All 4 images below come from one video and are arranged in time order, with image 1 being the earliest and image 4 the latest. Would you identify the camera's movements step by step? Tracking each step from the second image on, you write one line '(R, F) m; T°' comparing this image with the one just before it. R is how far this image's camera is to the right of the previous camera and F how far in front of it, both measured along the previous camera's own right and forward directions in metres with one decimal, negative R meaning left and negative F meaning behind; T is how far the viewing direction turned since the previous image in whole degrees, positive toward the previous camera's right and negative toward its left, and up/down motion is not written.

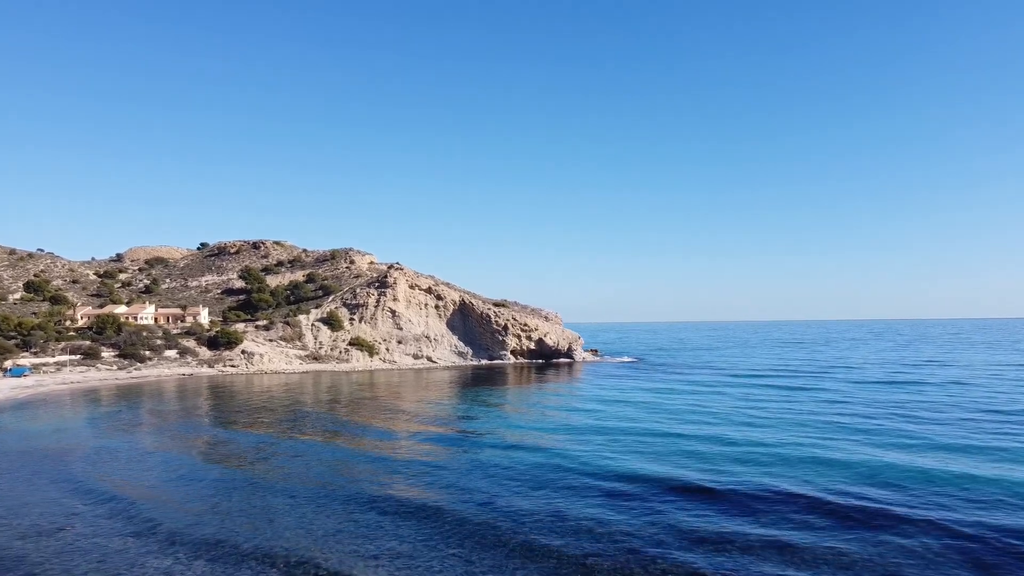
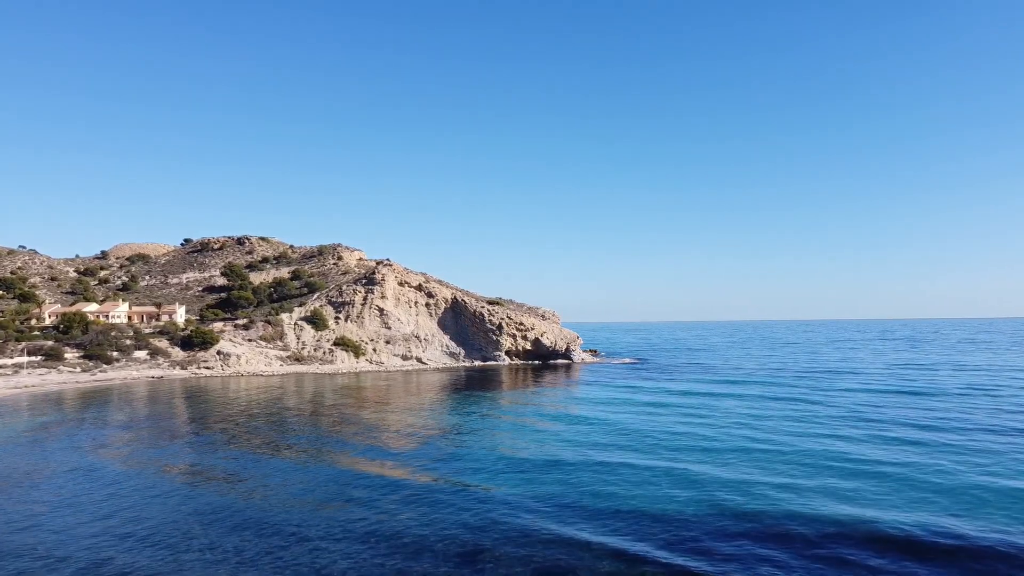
(+0.2, +1.8) m; 0°
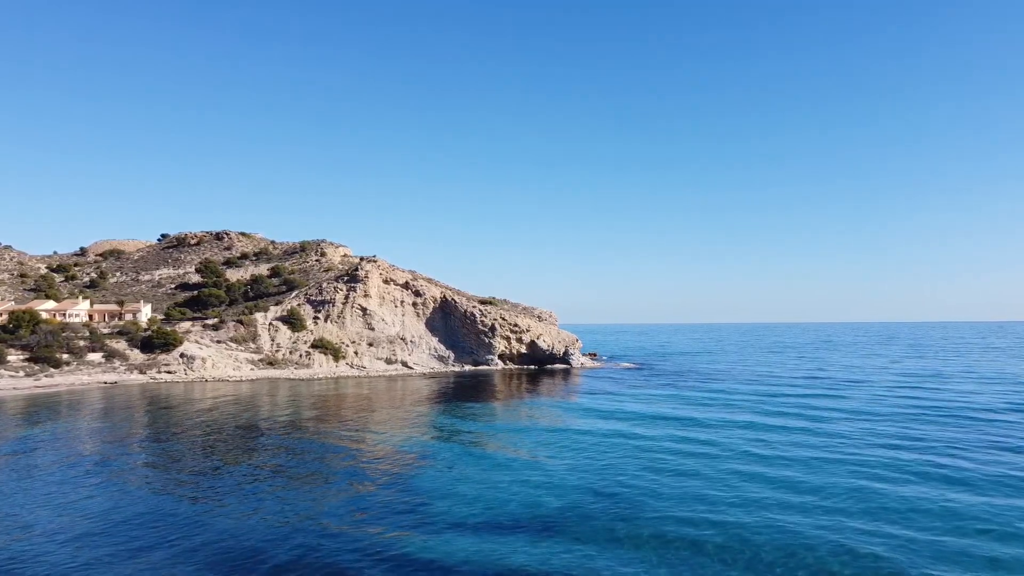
(+0.2, +2.5) m; 0°
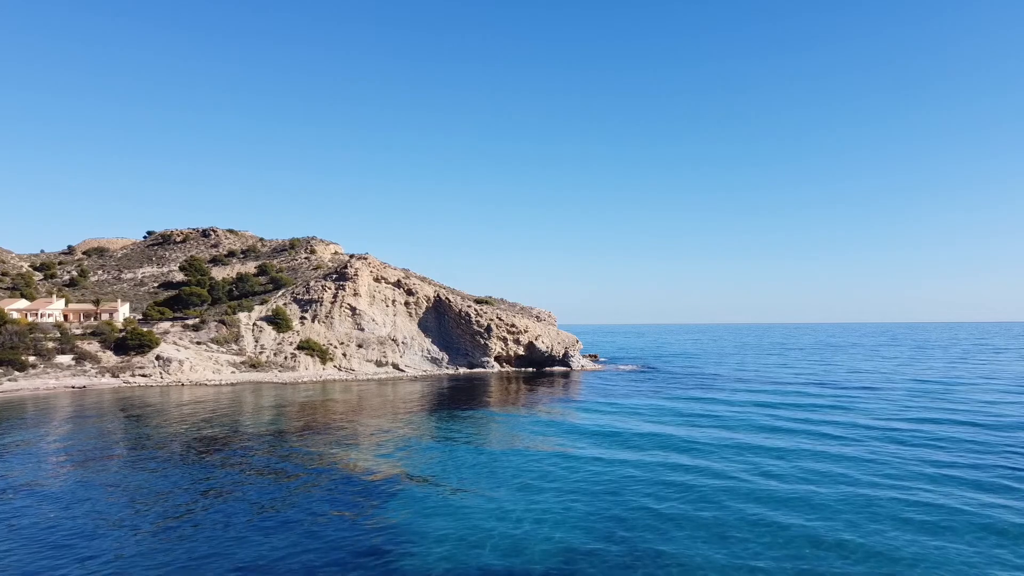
(+0.1, +1.4) m; 0°
